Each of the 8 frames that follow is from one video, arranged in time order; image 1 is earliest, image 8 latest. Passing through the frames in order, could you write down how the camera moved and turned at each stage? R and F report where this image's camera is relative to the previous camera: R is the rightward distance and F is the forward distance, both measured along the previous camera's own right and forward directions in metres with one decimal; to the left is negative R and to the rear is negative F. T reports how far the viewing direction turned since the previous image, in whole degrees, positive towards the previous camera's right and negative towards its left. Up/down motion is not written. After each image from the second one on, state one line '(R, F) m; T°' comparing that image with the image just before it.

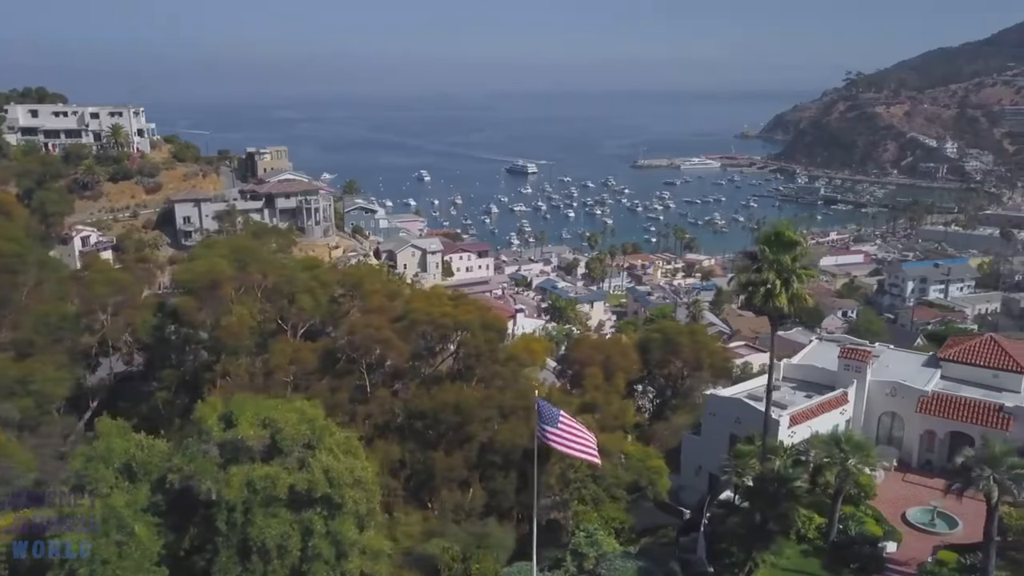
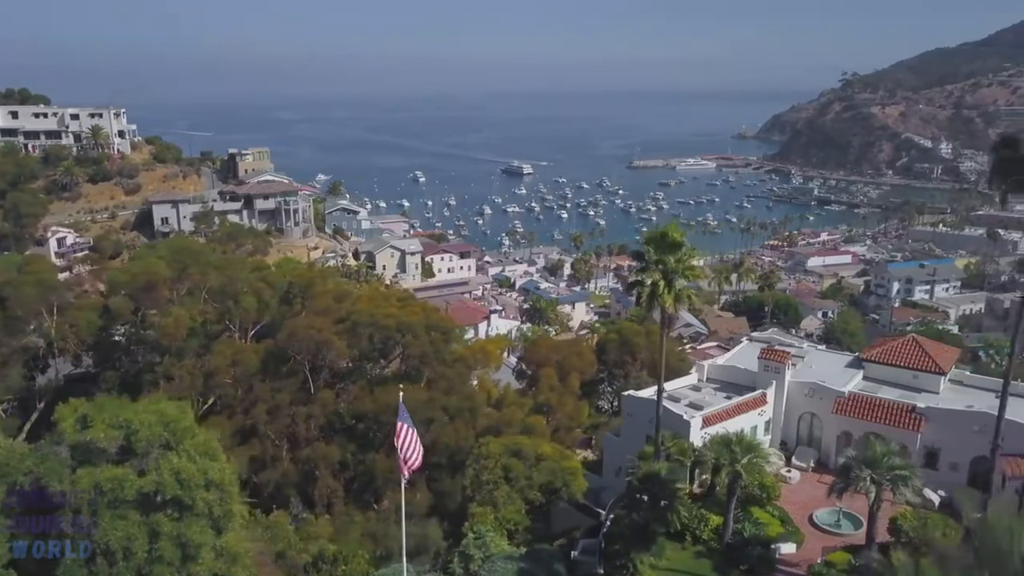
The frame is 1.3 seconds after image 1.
(+2.2, 0.0) m; 0°
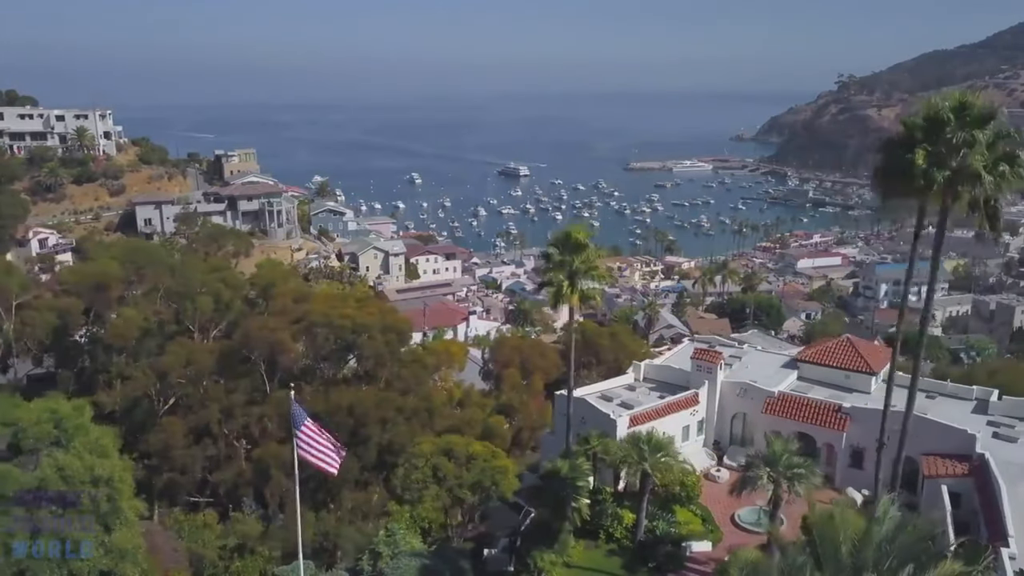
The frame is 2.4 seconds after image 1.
(+1.8, -0.2) m; 0°
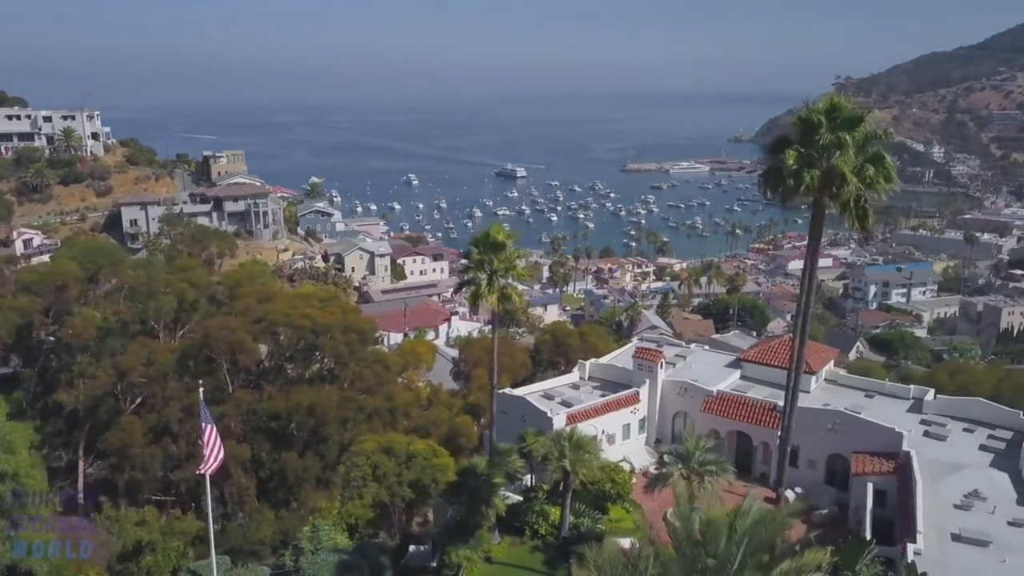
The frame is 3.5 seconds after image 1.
(+1.5, -0.2) m; 0°
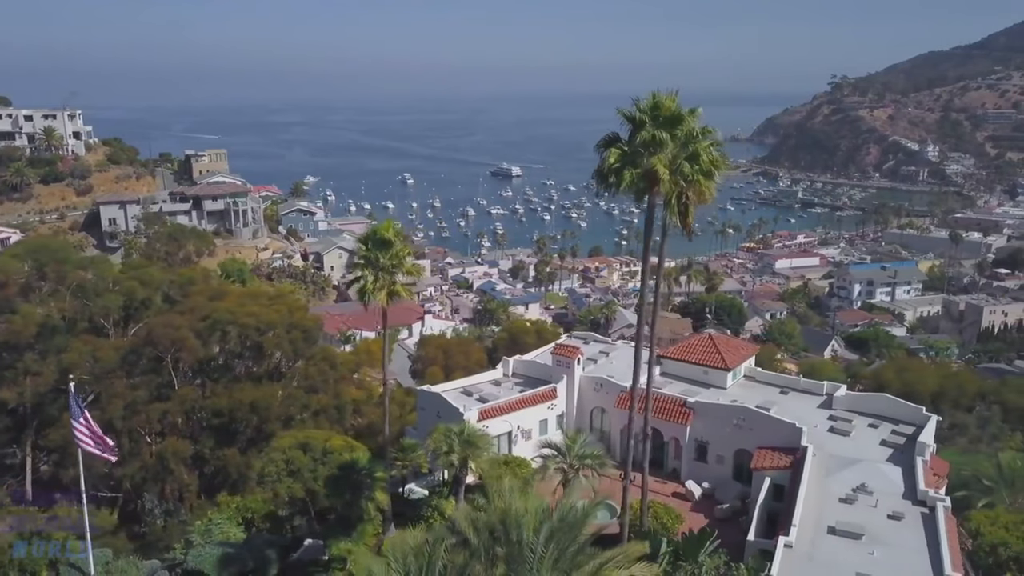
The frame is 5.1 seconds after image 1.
(+2.2, -0.2) m; 0°
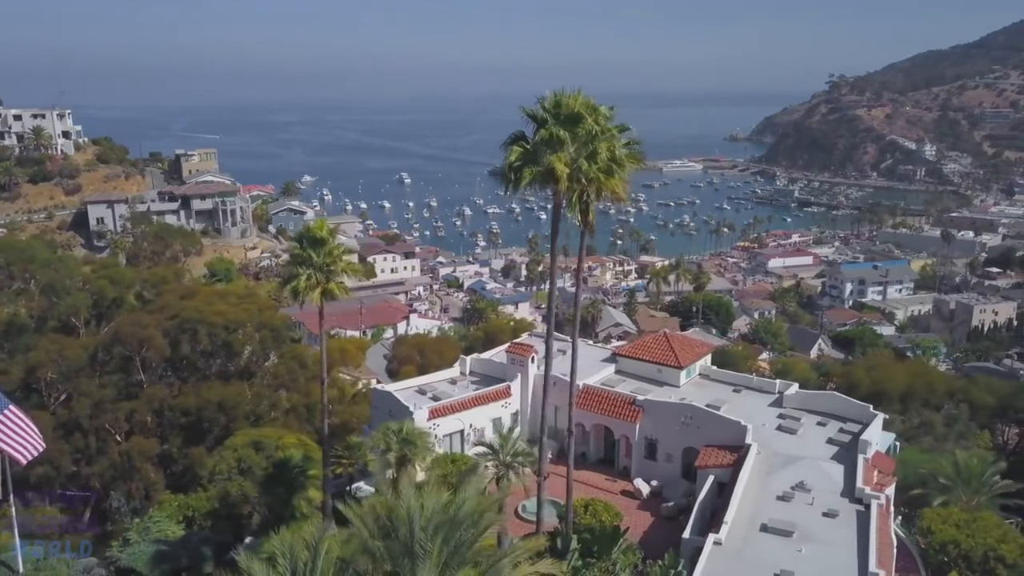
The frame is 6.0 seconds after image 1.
(+1.3, 0.0) m; 0°
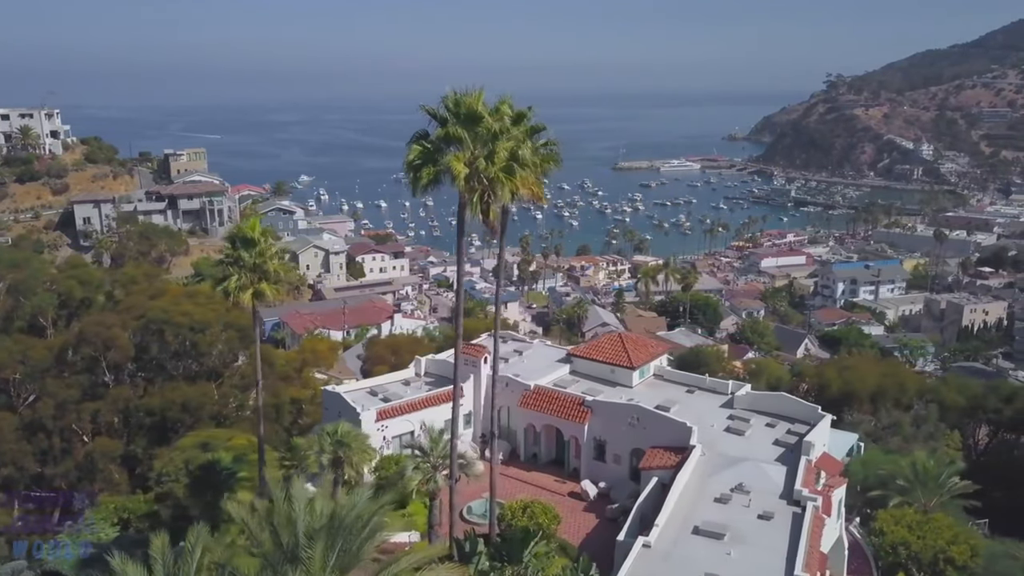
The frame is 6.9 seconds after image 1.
(+1.3, +0.1) m; 0°
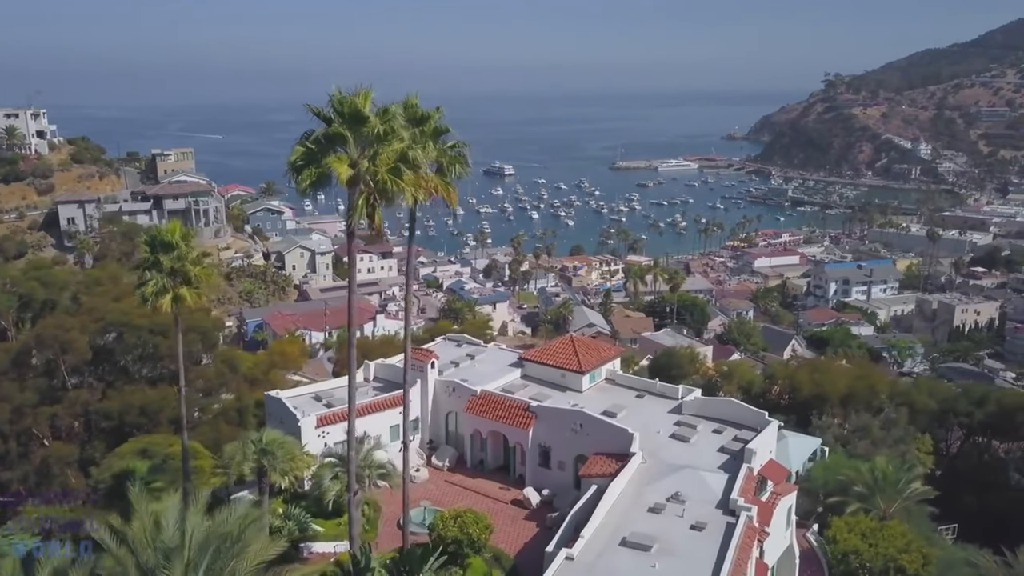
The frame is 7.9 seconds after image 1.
(+1.4, +0.4) m; 0°
